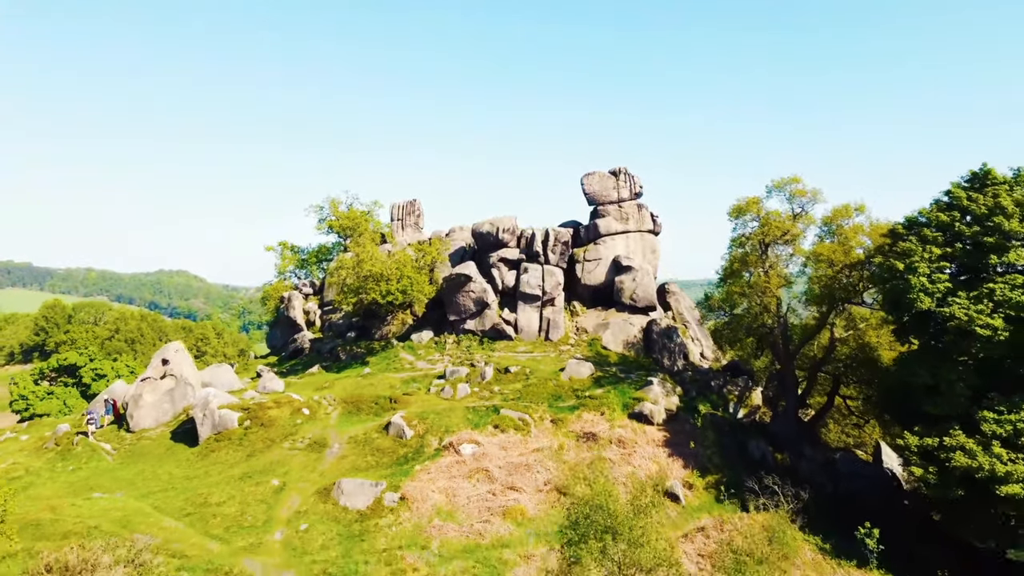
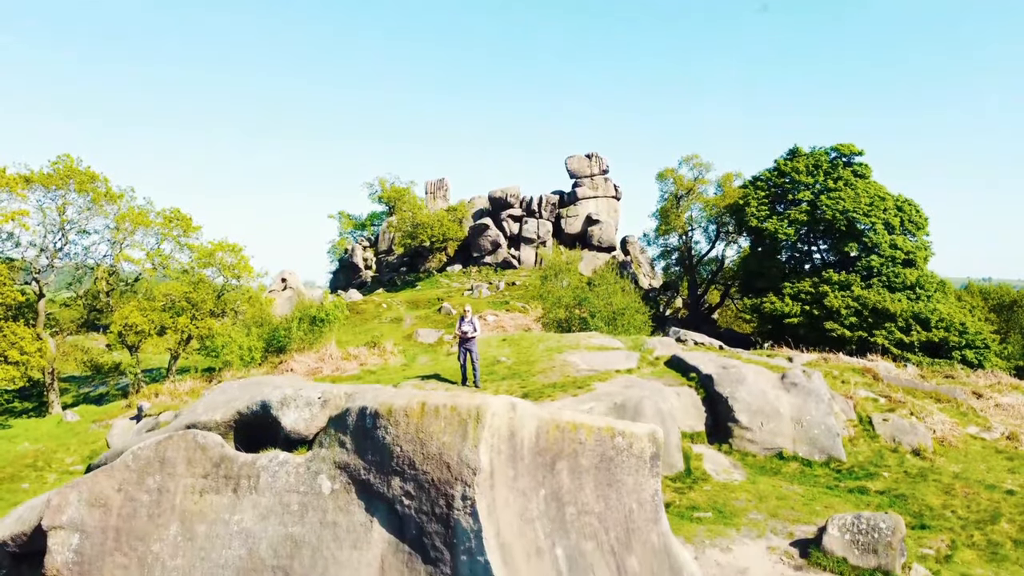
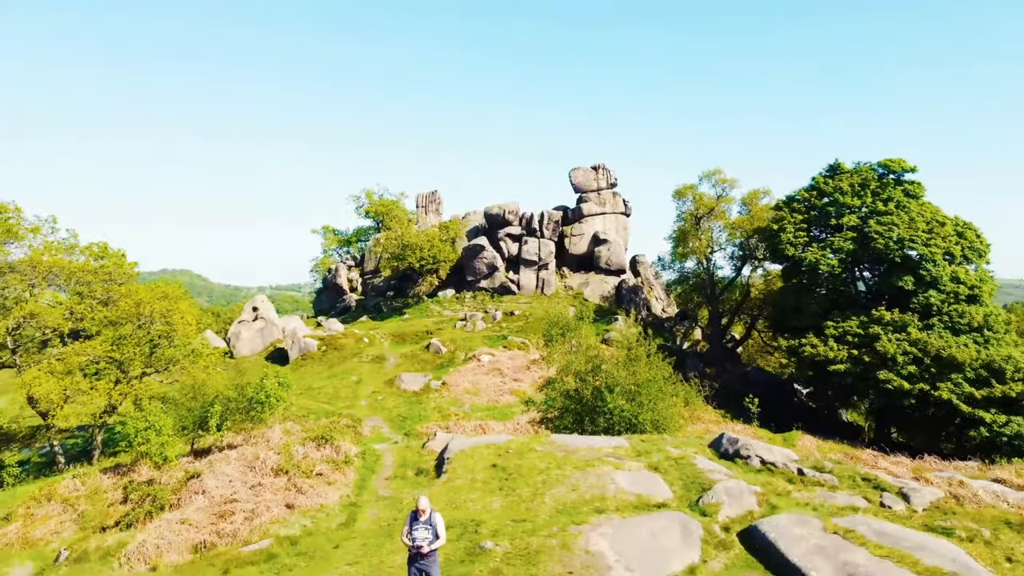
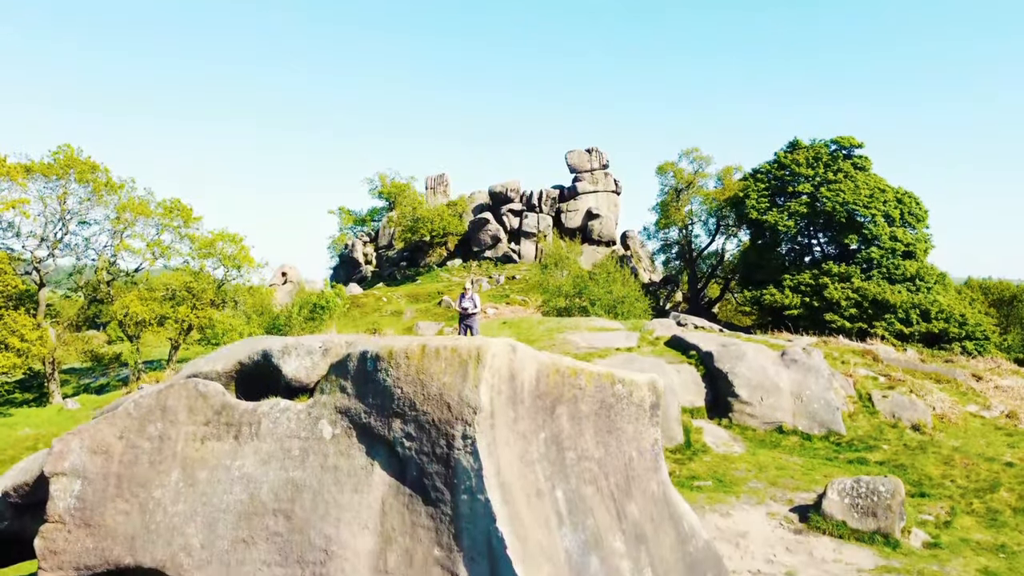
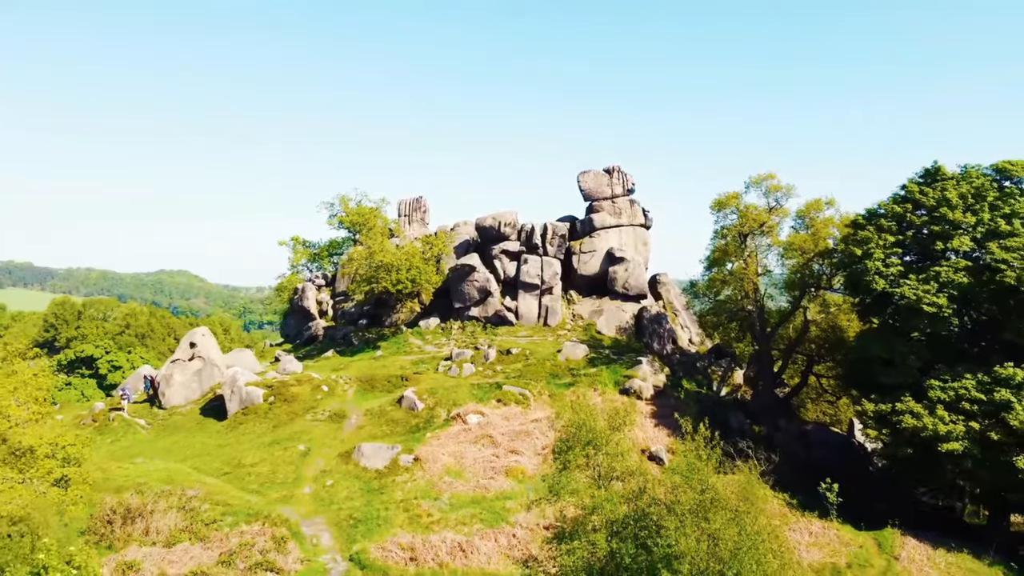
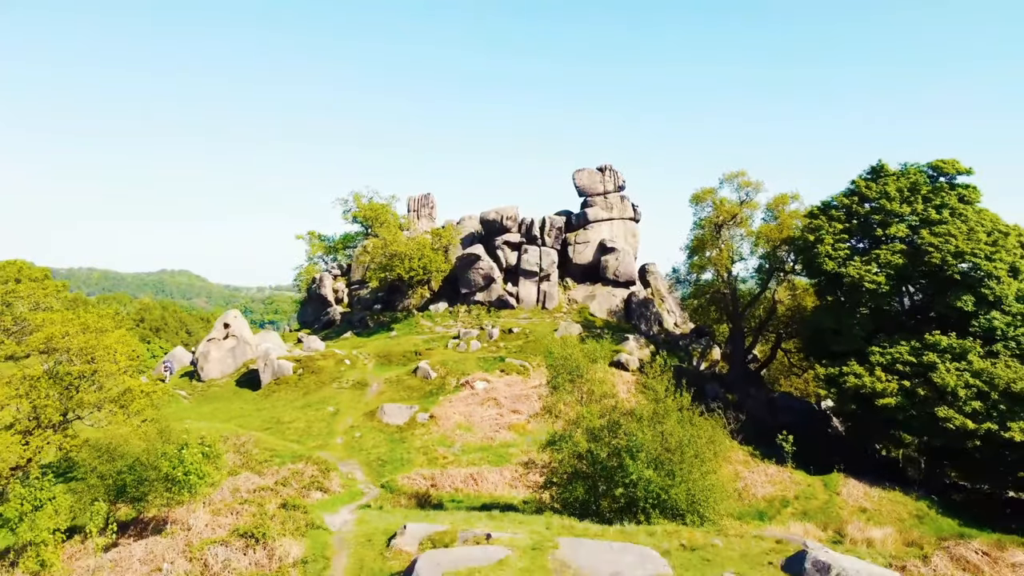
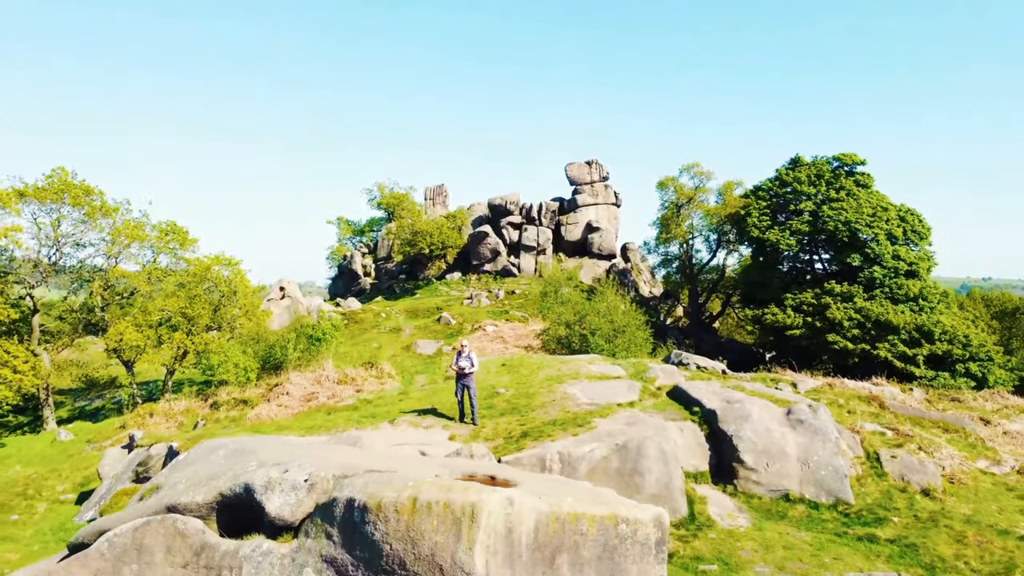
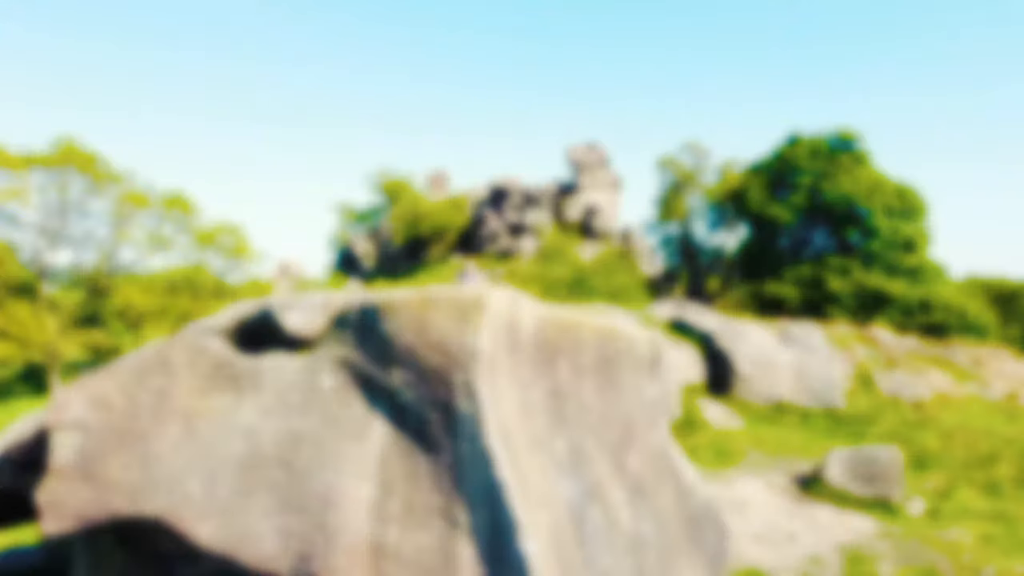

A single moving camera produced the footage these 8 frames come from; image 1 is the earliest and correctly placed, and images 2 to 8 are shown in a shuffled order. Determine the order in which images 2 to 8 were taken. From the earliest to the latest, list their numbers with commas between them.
5, 6, 3, 7, 2, 4, 8
